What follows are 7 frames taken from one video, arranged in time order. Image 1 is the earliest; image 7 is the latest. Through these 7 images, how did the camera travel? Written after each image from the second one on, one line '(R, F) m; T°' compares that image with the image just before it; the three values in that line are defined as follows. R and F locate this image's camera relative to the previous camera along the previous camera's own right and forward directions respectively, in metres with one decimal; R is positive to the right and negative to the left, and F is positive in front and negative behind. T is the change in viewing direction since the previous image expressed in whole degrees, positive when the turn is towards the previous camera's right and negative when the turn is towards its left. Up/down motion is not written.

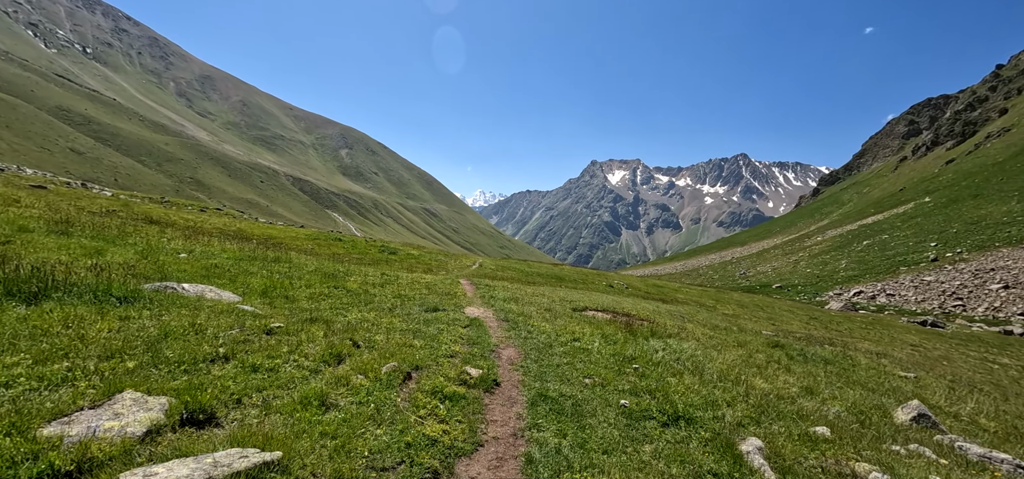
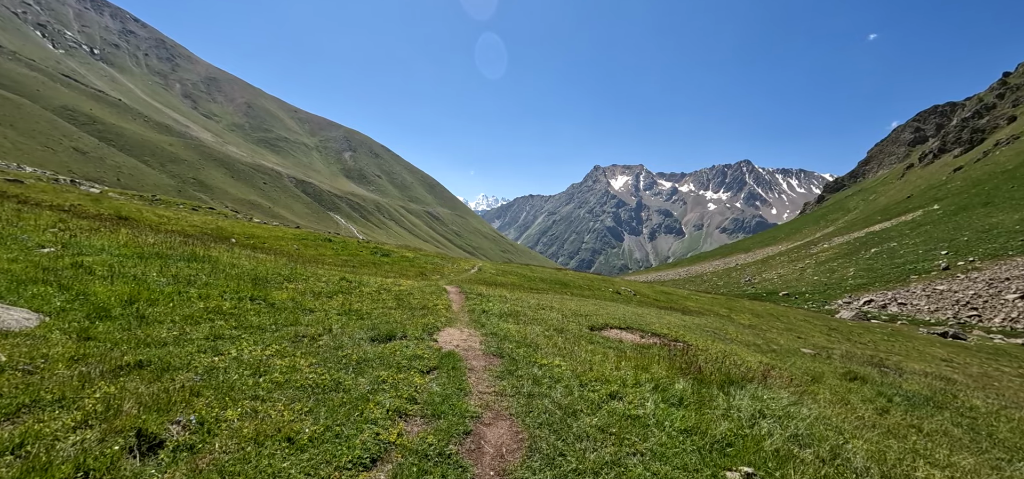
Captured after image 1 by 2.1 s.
(+0.1, +4.7) m; 0°
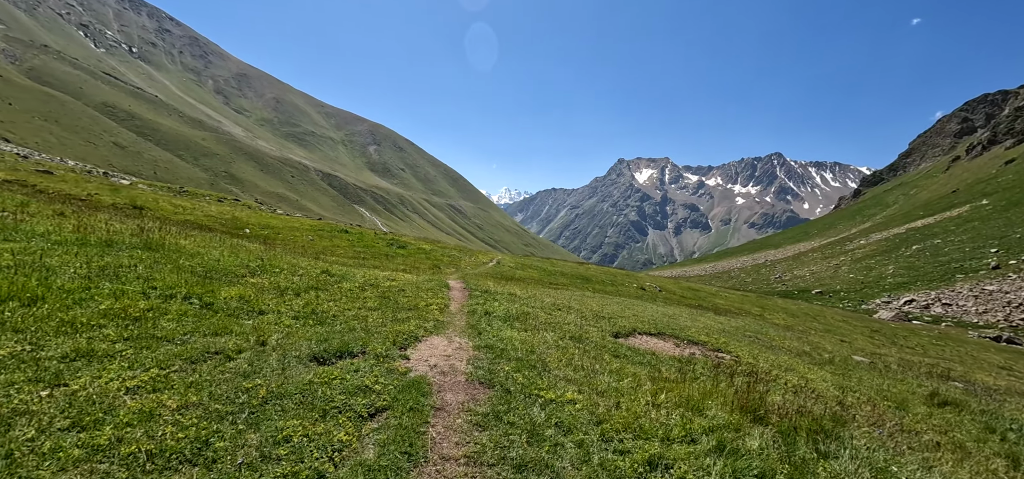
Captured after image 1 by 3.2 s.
(+0.4, +2.5) m; -3°
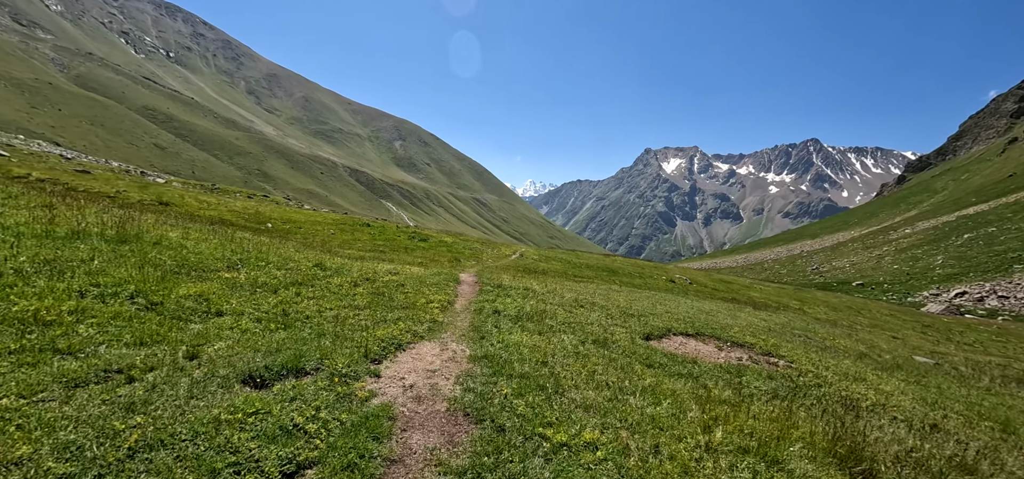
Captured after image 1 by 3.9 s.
(+0.3, +1.7) m; -3°
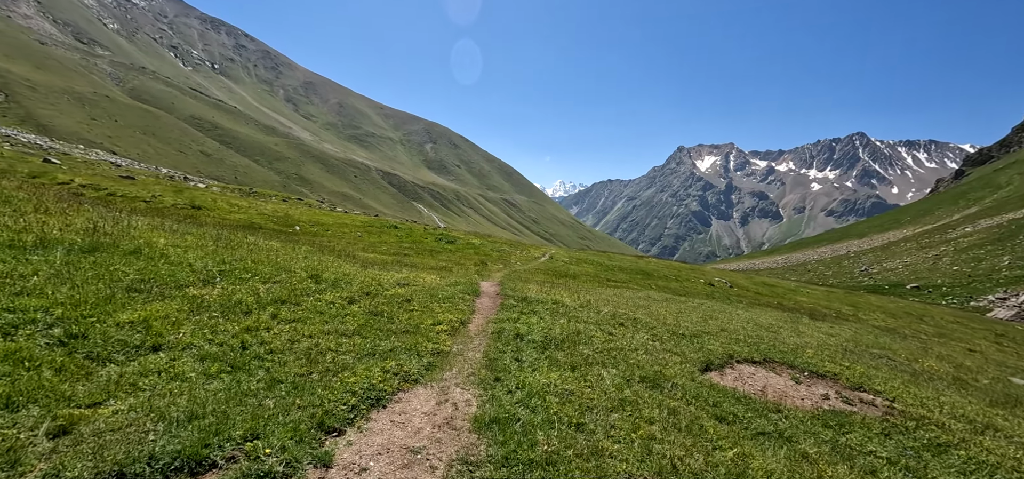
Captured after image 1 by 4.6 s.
(+0.1, +1.9) m; -4°
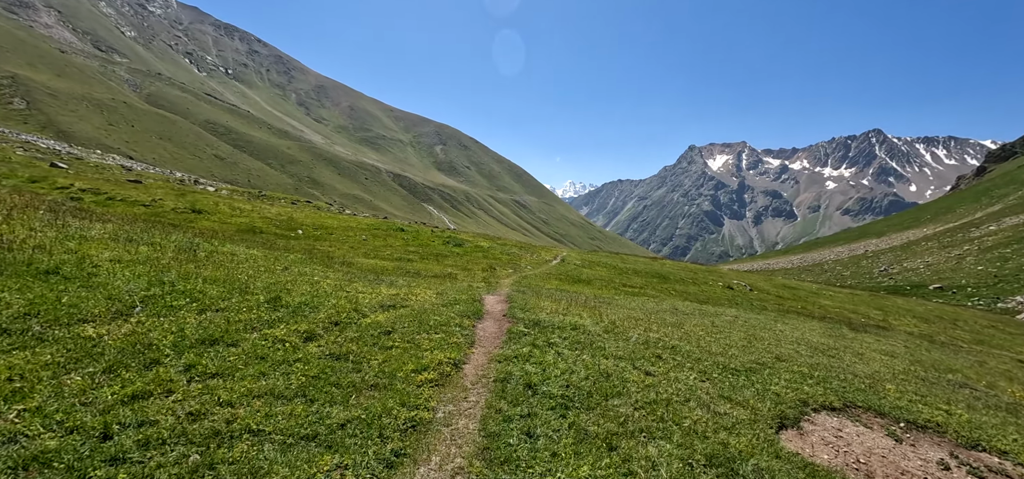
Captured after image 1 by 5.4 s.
(0.0, +2.1) m; -1°
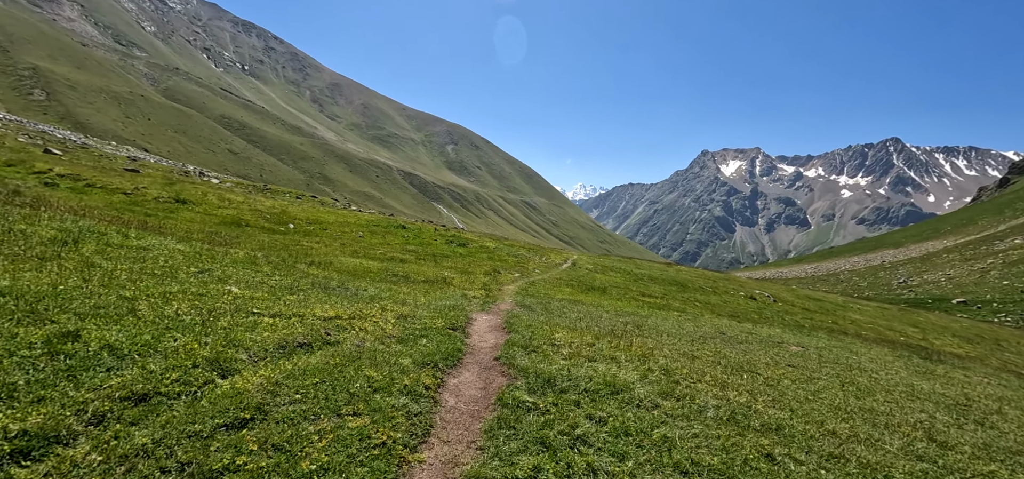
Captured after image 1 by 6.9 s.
(+0.1, +3.9) m; -1°
